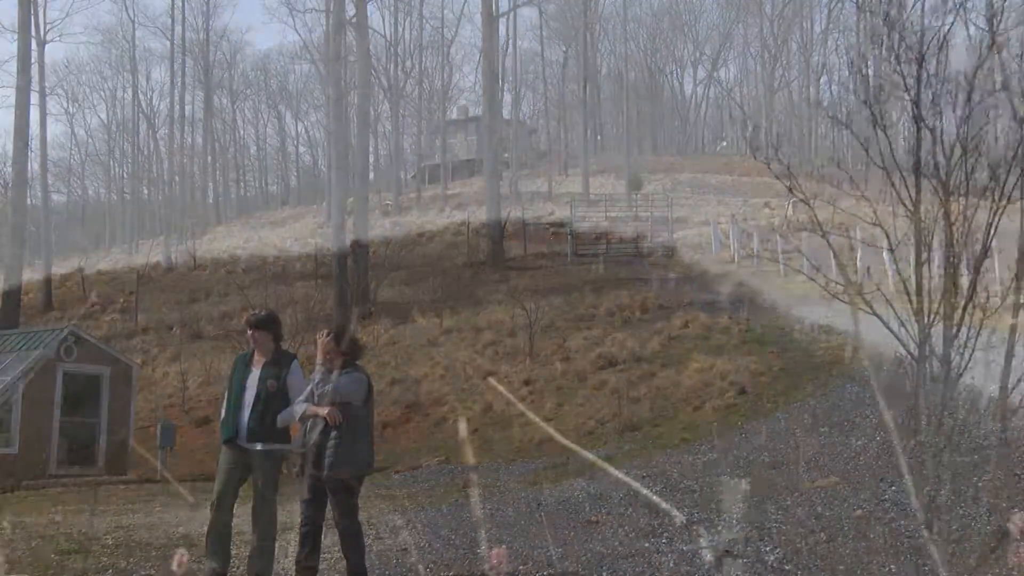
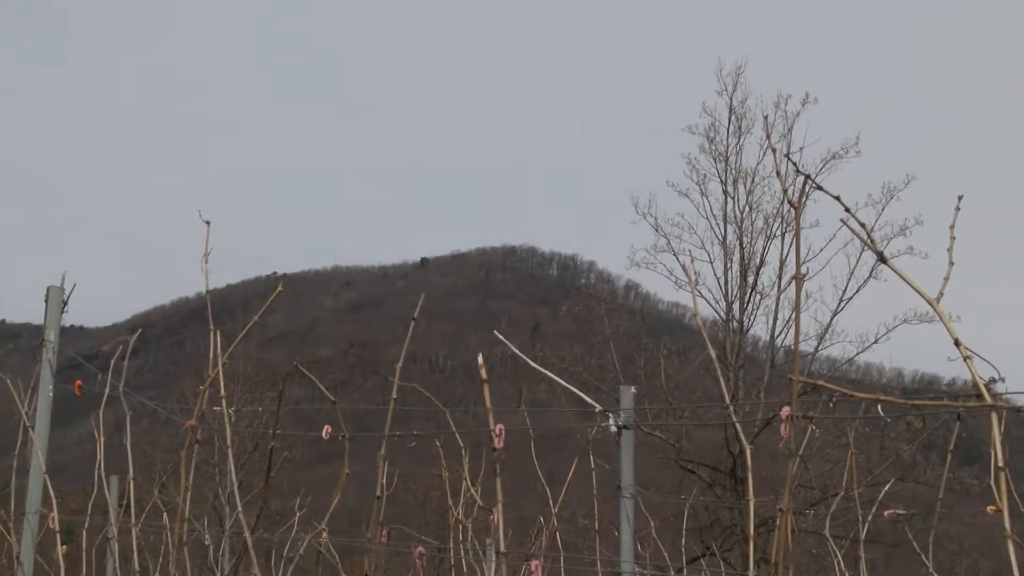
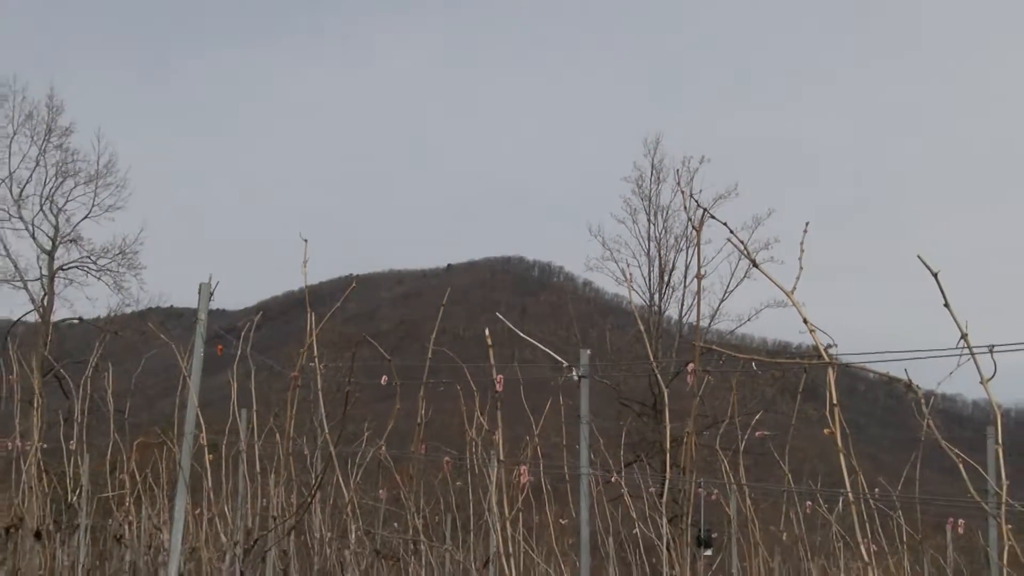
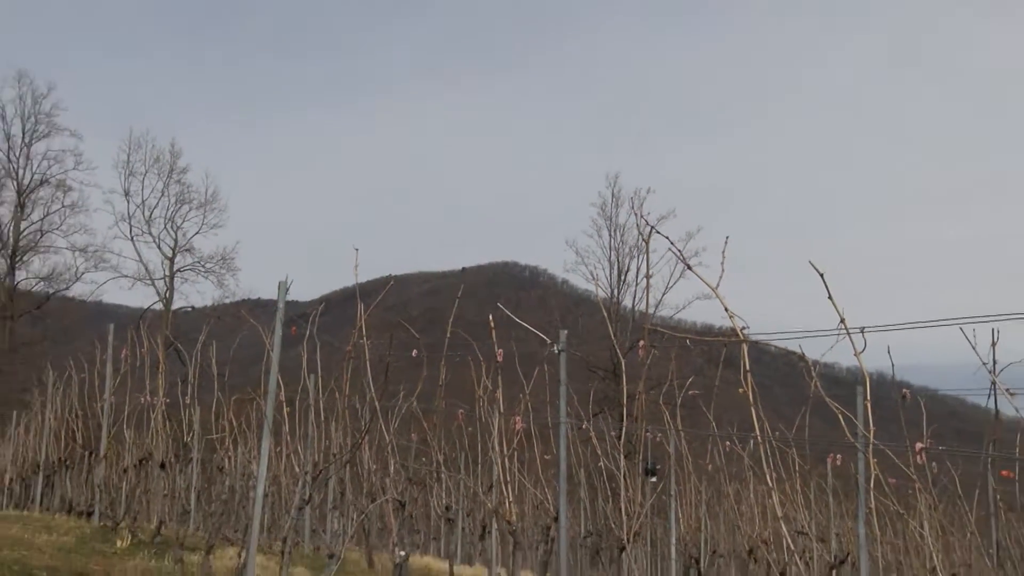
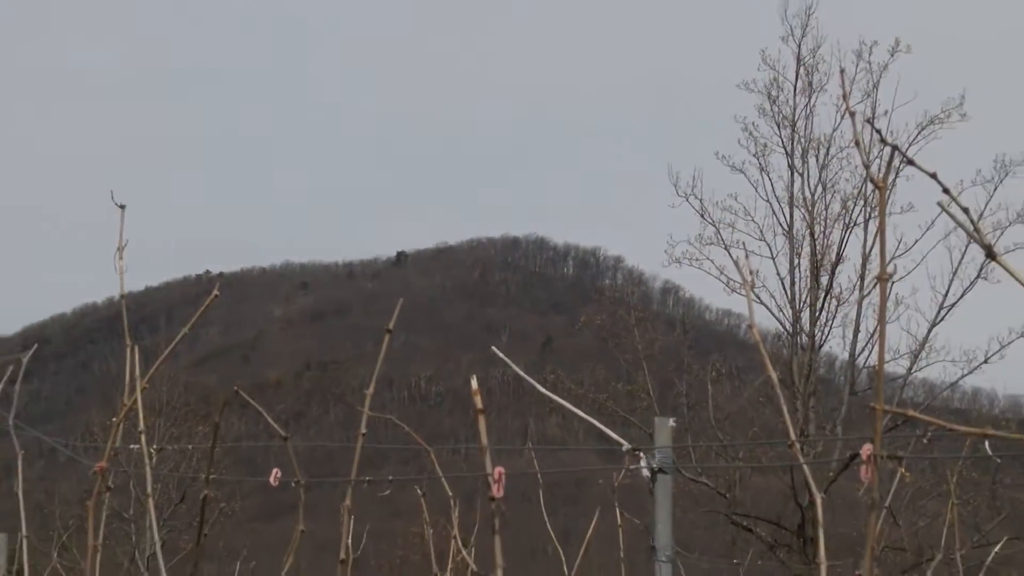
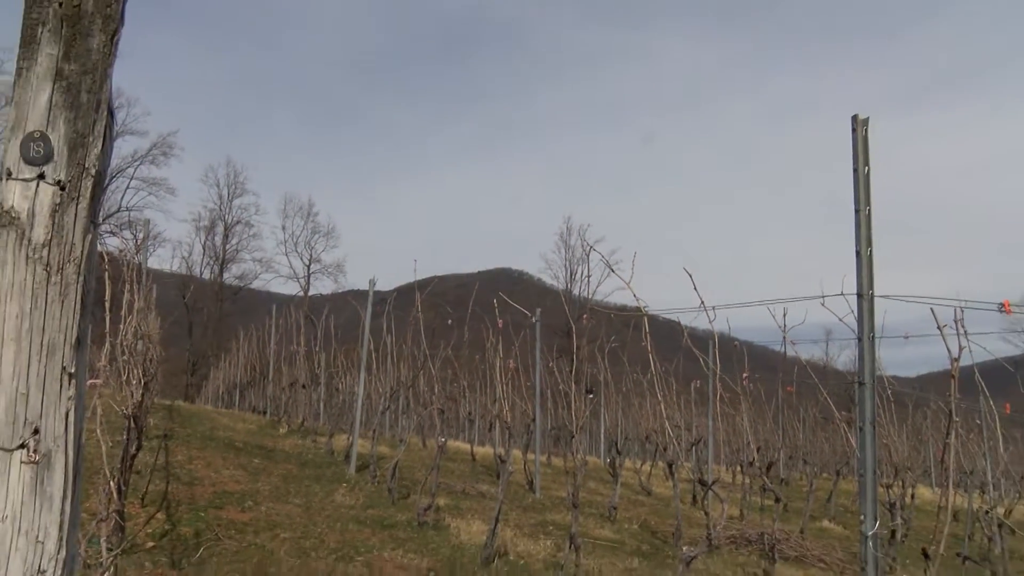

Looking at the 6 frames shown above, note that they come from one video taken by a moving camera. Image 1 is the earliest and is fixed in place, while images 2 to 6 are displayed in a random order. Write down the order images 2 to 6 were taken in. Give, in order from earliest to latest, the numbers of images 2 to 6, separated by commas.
5, 2, 3, 4, 6
